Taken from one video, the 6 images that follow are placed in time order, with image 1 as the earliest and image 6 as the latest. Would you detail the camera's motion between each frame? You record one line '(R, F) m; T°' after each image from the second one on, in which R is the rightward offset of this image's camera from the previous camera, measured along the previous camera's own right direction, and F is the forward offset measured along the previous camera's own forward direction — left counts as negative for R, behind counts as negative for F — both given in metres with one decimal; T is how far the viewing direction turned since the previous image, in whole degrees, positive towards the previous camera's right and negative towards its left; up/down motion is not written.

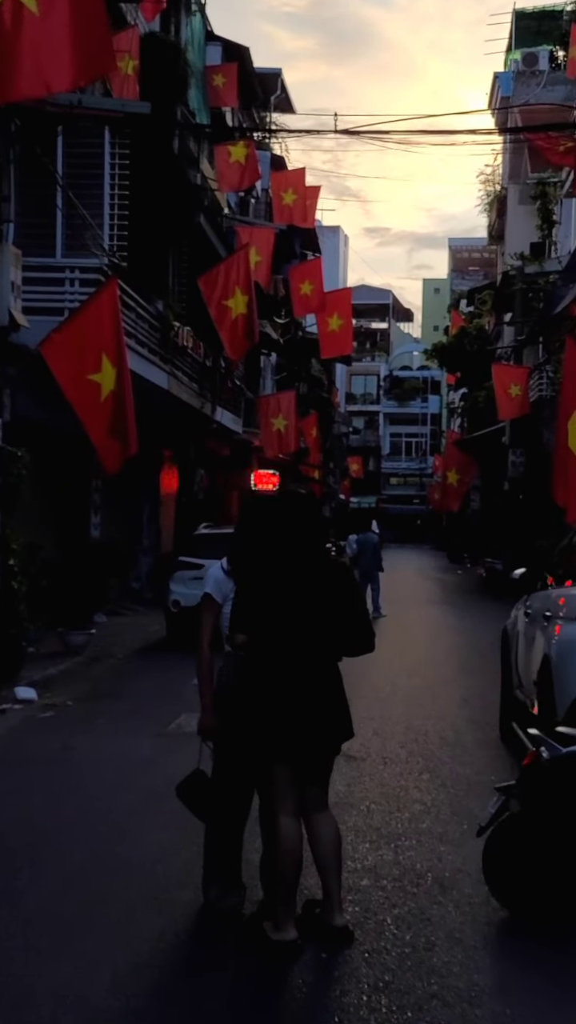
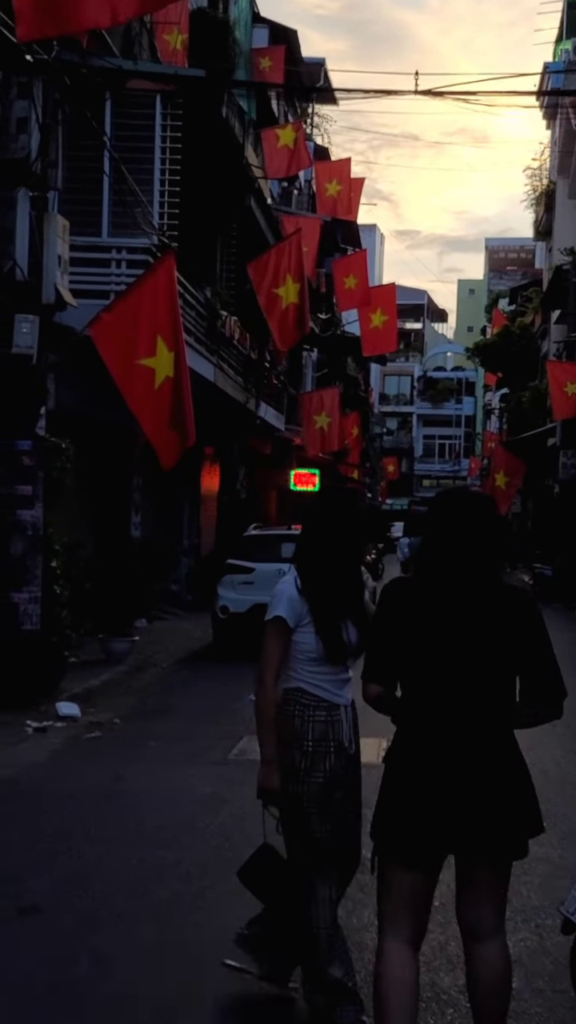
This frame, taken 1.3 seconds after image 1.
(-0.4, +1.1) m; -1°
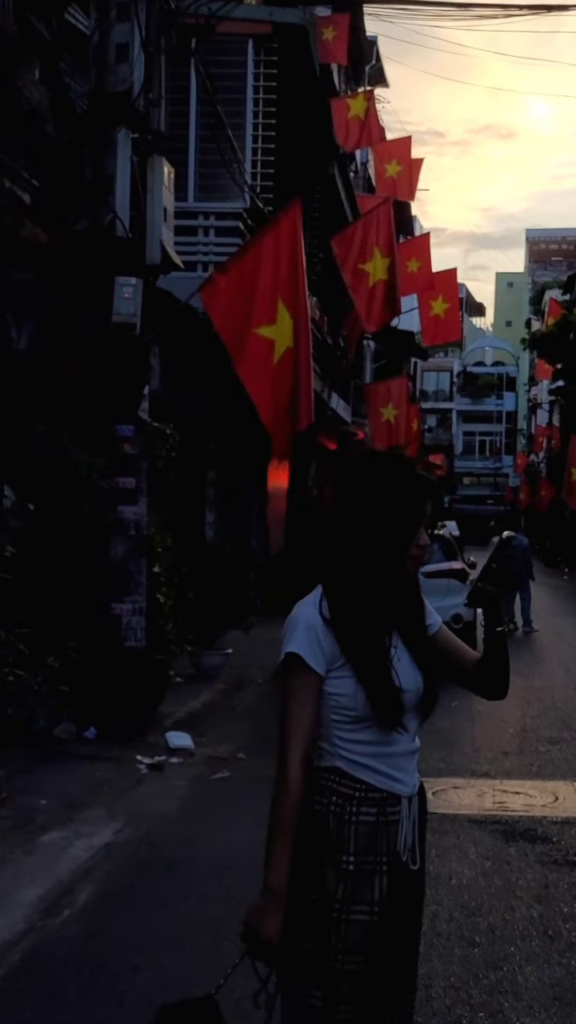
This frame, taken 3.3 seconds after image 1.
(-1.0, +1.6) m; -1°
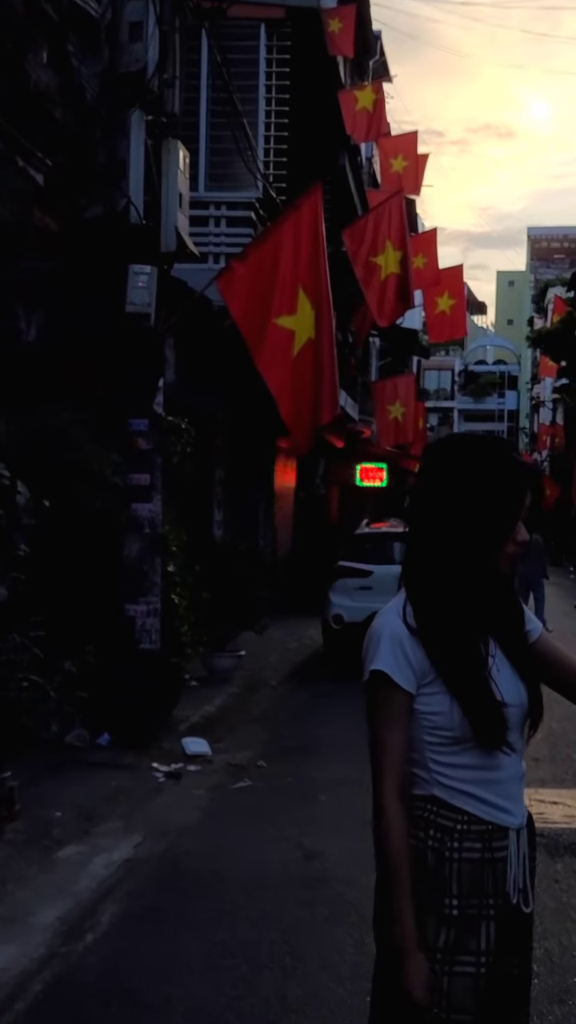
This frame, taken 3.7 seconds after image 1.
(-0.2, +0.4) m; 0°
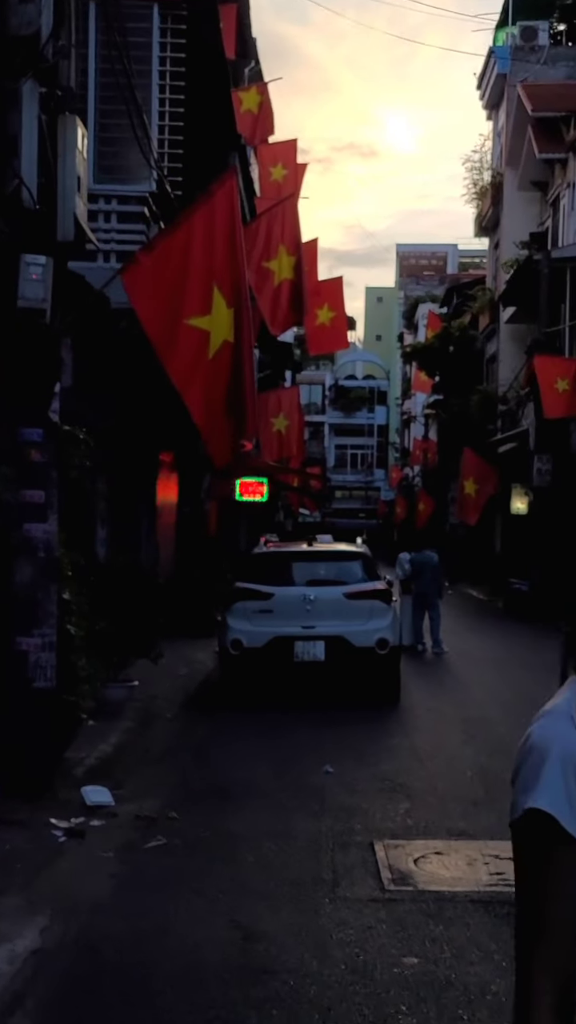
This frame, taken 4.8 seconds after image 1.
(-0.3, +0.9) m; +7°
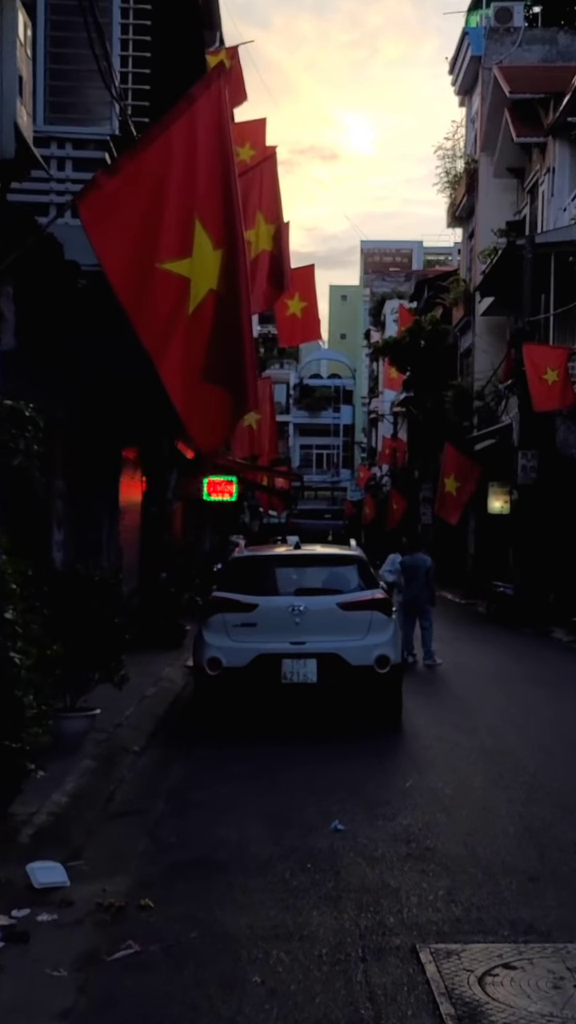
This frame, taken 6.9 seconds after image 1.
(-0.2, +1.7) m; +2°
